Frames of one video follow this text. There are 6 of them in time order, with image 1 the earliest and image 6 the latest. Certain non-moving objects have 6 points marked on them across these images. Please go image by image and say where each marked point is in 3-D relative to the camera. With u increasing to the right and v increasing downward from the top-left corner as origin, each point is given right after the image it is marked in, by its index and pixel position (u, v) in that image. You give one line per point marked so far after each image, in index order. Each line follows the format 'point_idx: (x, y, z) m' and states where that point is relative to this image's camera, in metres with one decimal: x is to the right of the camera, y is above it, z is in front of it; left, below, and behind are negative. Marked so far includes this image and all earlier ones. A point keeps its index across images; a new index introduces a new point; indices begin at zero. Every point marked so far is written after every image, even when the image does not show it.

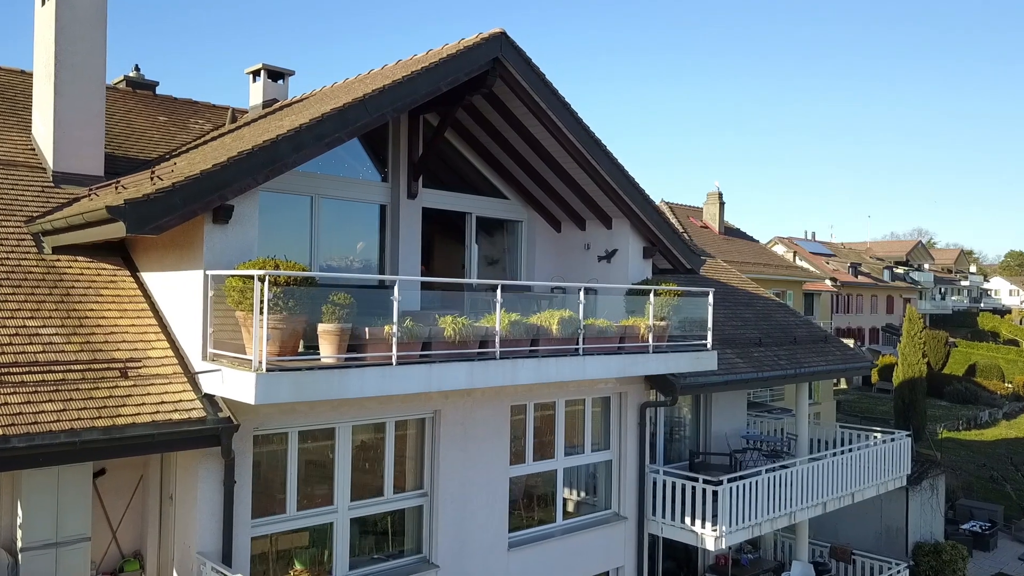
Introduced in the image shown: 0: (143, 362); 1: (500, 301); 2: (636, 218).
0: (-3.2, -0.7, +7.2) m
1: (-0.2, -0.1, +8.4) m
2: (+1.7, +1.0, +11.3) m
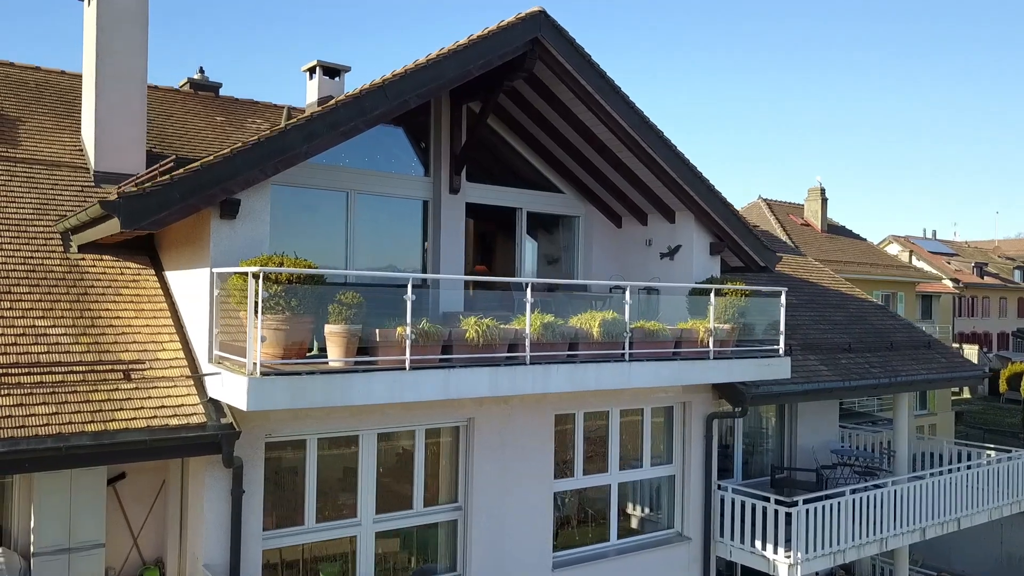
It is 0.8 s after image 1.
0: (-3.1, -0.6, +6.9) m
1: (+0.1, -0.1, +7.7) m
2: (+2.4, +1.0, +10.3) m
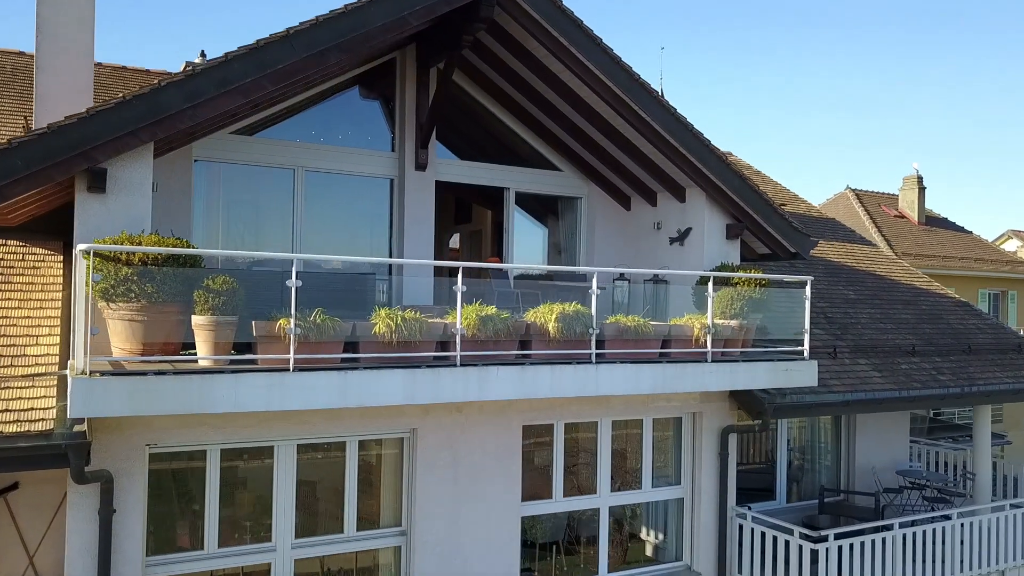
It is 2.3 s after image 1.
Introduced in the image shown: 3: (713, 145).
0: (-3.7, -0.5, +6.0) m
1: (-0.4, 0.0, +6.4) m
2: (+2.1, +1.1, +8.7) m
3: (+2.1, +1.4, +8.4) m
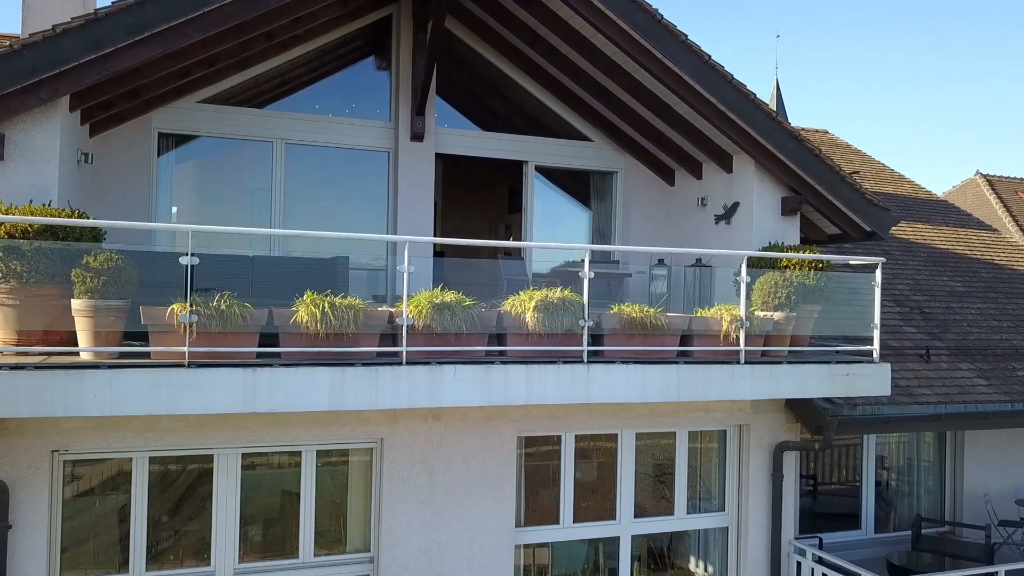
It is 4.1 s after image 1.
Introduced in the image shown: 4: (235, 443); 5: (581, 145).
0: (-3.9, -0.4, +5.3) m
1: (-0.6, +0.1, +5.2) m
2: (+2.2, +1.2, +7.2) m
3: (+2.1, +1.6, +6.9) m
4: (-2.0, -1.1, +5.8) m
5: (+0.7, +1.5, +8.5) m
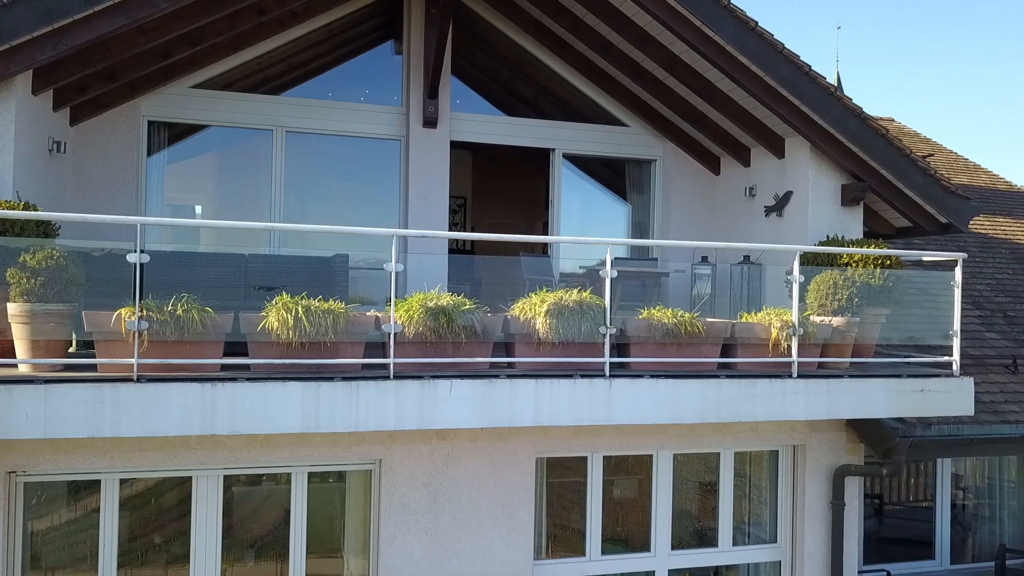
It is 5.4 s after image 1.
0: (-3.9, -0.4, +4.8) m
1: (-0.6, +0.1, +4.5) m
2: (+2.4, +1.2, +6.3) m
3: (+2.2, +1.6, +6.0) m
4: (-1.9, -1.1, +5.2) m
5: (+1.0, +1.5, +7.7) m
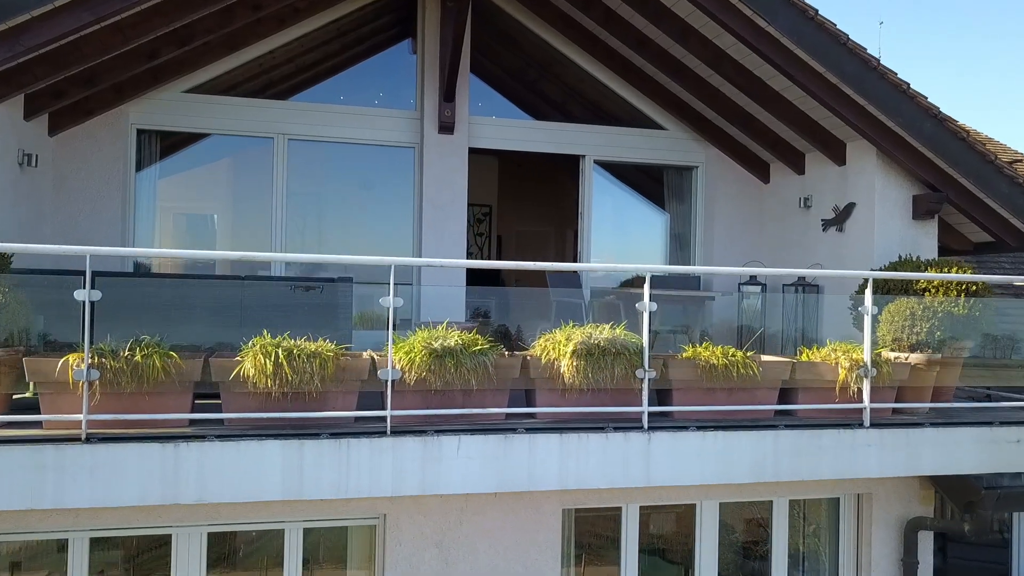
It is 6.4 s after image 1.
0: (-3.8, -0.6, +4.3) m
1: (-0.5, -0.1, +3.8) m
2: (+2.5, +1.0, +5.5) m
3: (+2.4, +1.4, +5.2) m
4: (-1.8, -1.3, +4.6) m
5: (+1.2, +1.3, +6.9) m
